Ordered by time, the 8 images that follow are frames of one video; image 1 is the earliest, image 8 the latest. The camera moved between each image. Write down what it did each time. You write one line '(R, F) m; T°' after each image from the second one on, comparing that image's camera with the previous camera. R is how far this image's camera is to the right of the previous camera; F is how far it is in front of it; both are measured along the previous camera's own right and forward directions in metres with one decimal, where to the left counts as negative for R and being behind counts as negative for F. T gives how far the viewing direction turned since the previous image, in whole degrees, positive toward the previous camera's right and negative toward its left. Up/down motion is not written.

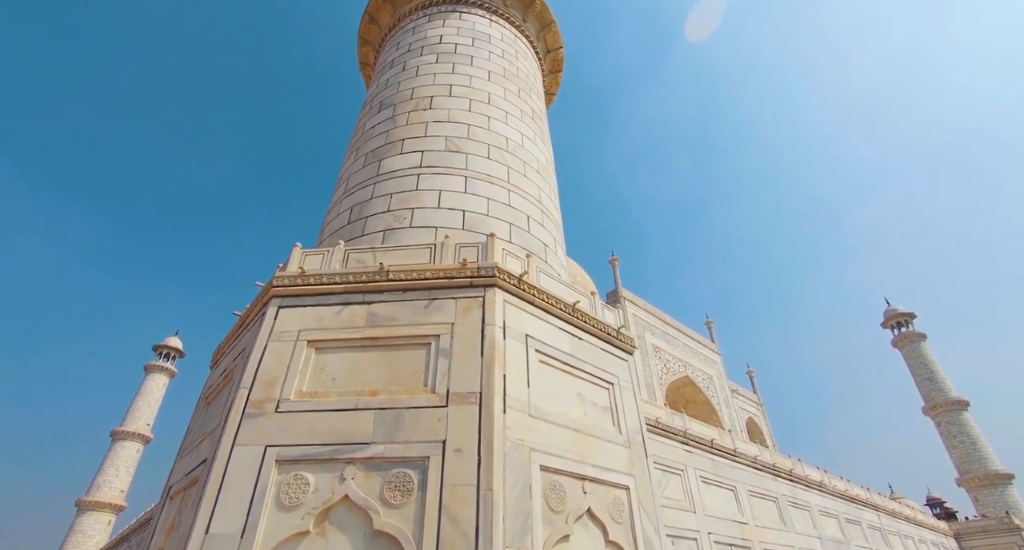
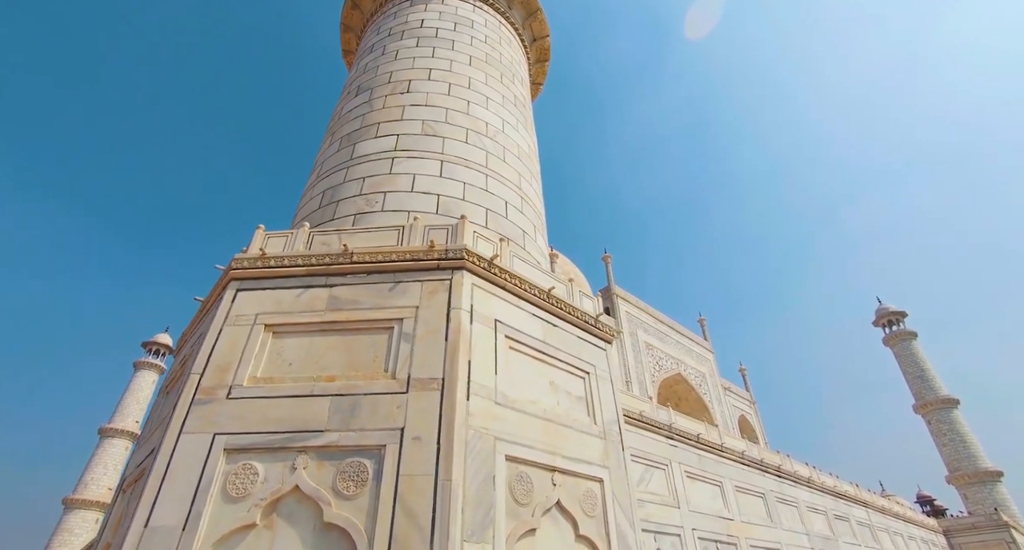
(+0.2, +0.2) m; +1°
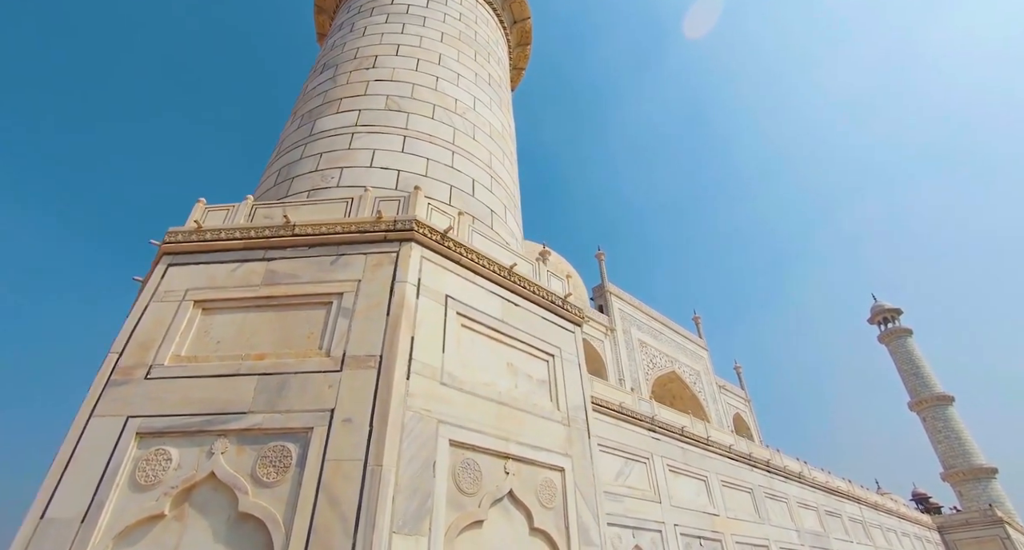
(+0.3, +0.2) m; 0°
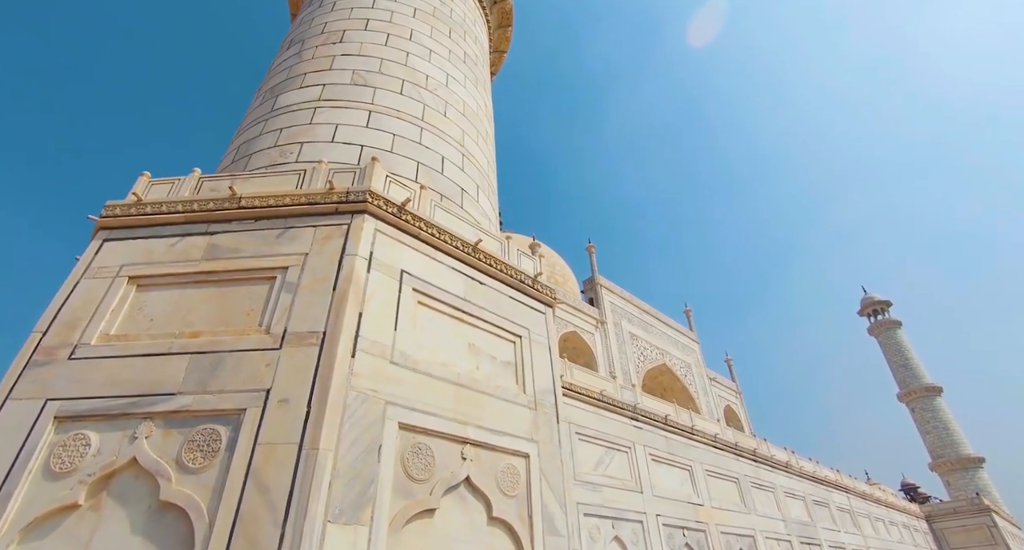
(+0.2, +0.2) m; +1°
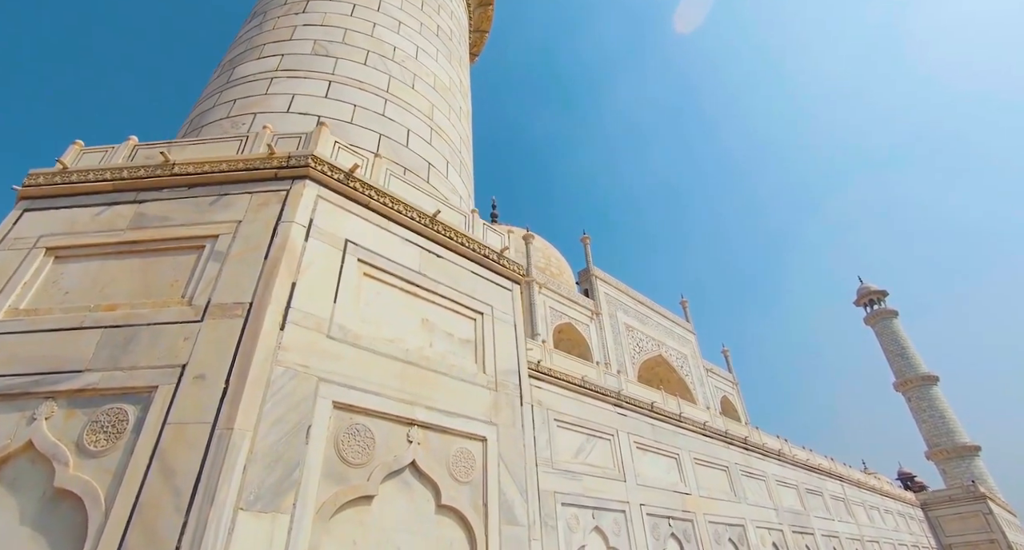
(+0.2, +0.2) m; 0°
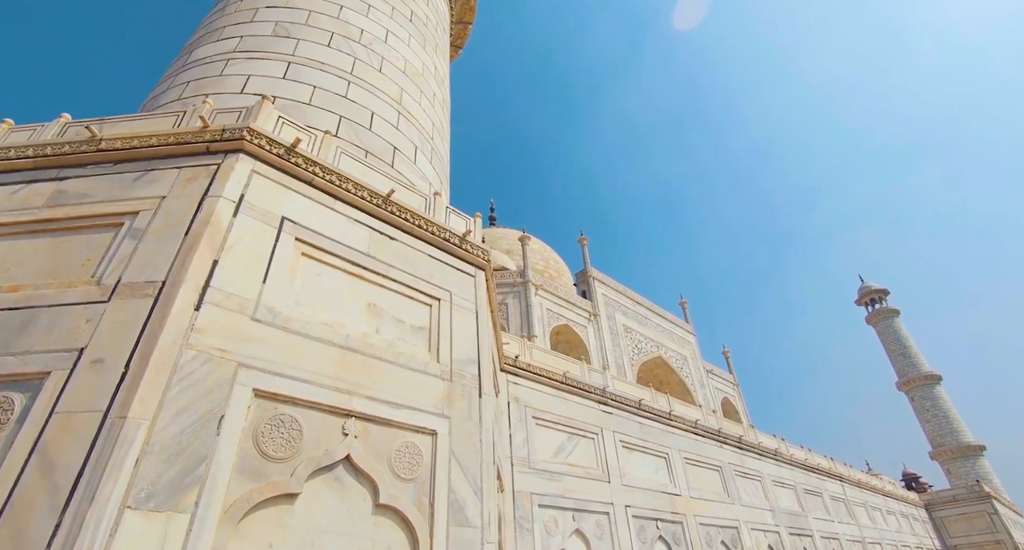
(+0.2, +0.2) m; 0°
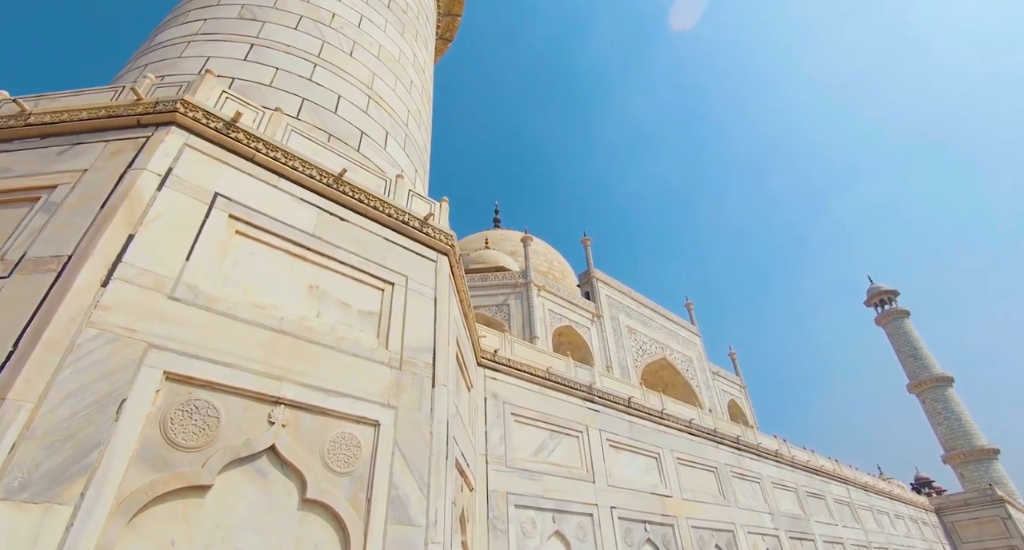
(+0.3, +0.2) m; -1°
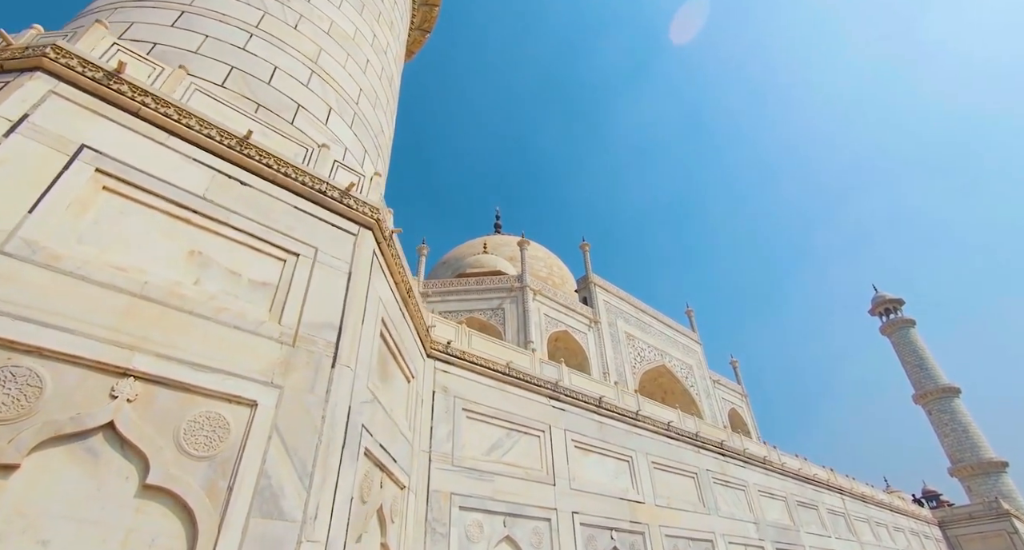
(+0.4, +0.3) m; -1°
